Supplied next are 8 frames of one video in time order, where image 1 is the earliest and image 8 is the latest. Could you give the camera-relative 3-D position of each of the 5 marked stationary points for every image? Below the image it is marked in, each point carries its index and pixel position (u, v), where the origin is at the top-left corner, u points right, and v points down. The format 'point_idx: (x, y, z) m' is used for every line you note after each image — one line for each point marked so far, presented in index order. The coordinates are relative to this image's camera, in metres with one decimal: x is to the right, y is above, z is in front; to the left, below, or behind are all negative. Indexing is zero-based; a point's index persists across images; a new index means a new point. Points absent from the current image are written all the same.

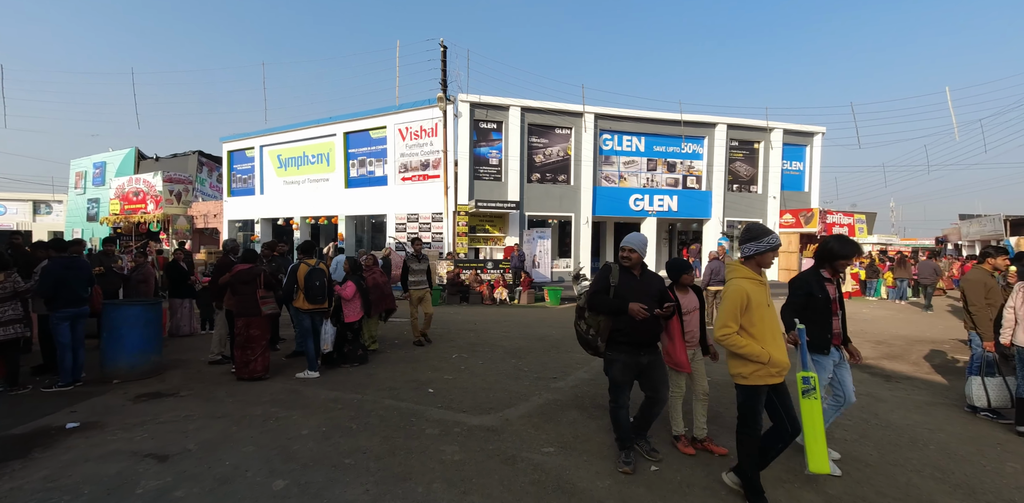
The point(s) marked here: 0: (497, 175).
0: (-0.5, +2.6, +16.2) m
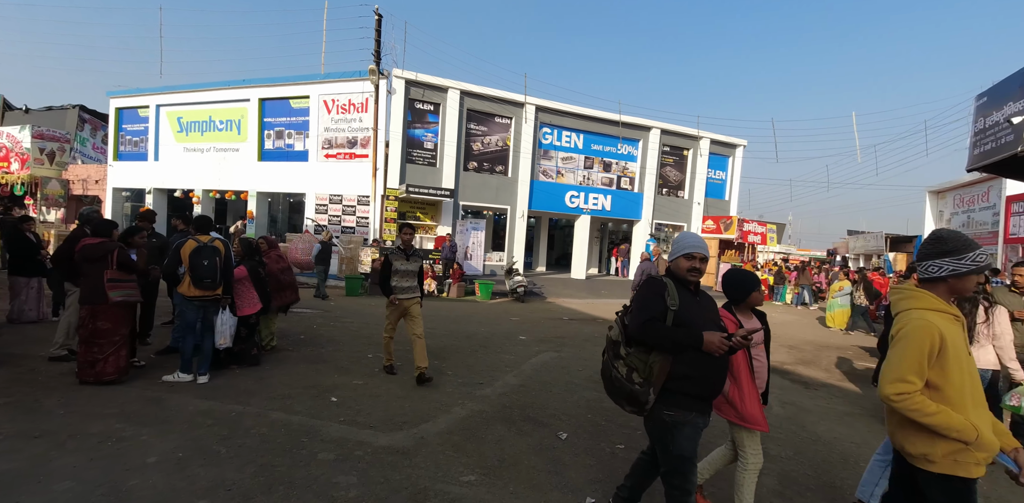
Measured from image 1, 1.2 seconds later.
0: (-2.6, +3.0, +15.3) m
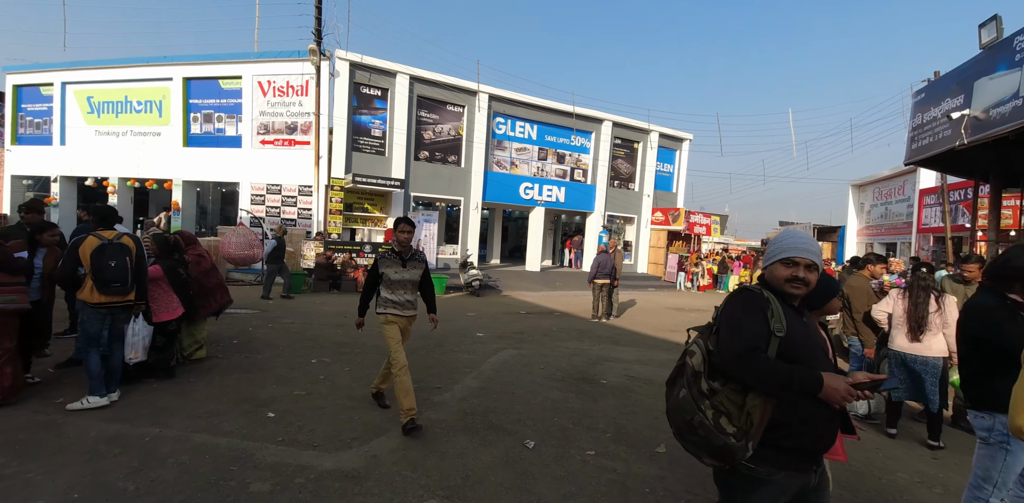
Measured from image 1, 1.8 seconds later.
0: (-4.1, +3.2, +14.5) m
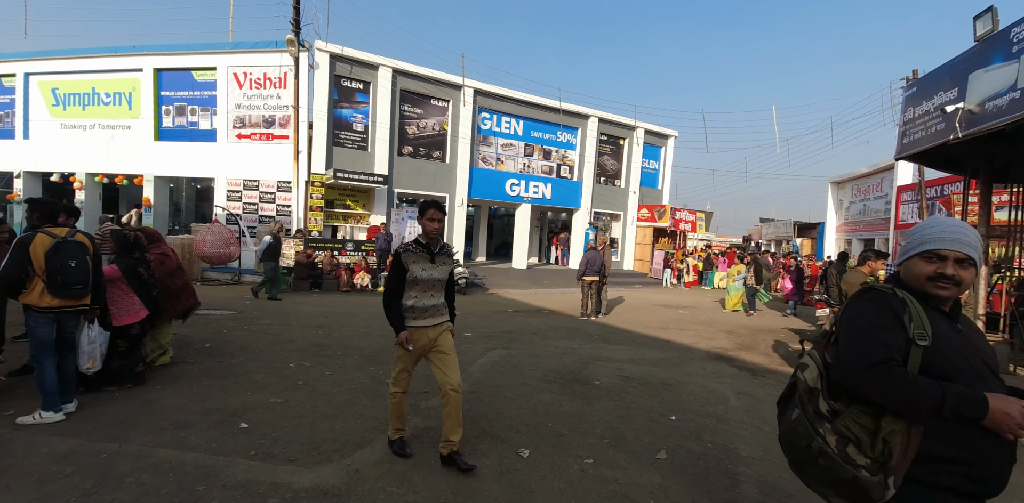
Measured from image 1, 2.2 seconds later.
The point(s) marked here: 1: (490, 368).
0: (-4.5, +3.3, +14.1) m
1: (-0.3, -1.4, +5.6) m
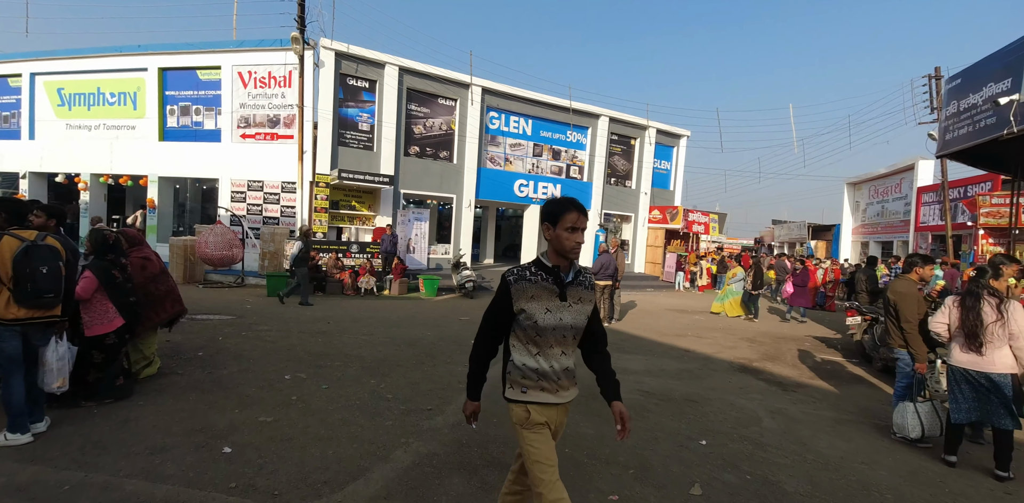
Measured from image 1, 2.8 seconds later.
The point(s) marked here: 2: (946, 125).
0: (-4.2, +3.2, +13.8) m
1: (-0.1, -1.4, +5.2) m
2: (+6.2, +1.8, +6.7) m
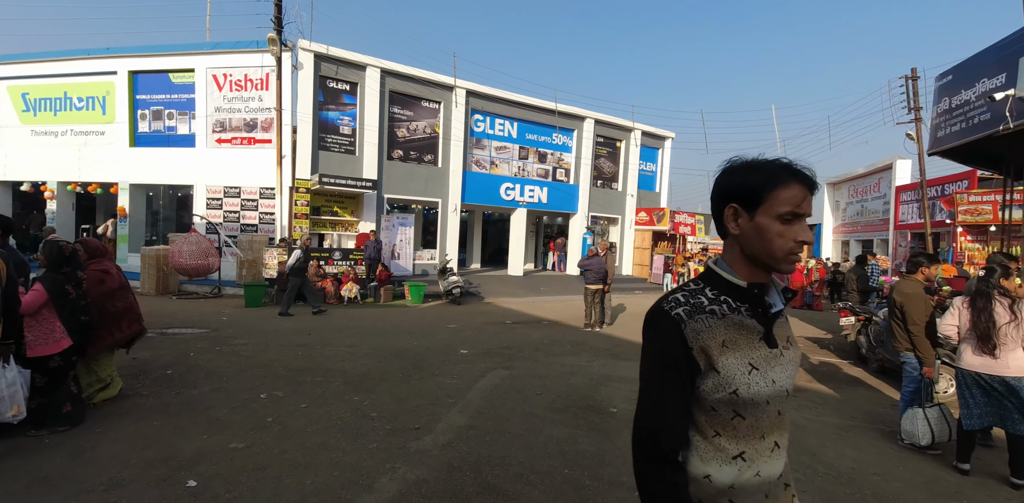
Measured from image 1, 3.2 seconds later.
0: (-4.6, +3.0, +13.5) m
1: (-0.2, -1.5, +5.0) m
2: (+6.0, +1.8, +6.7) m
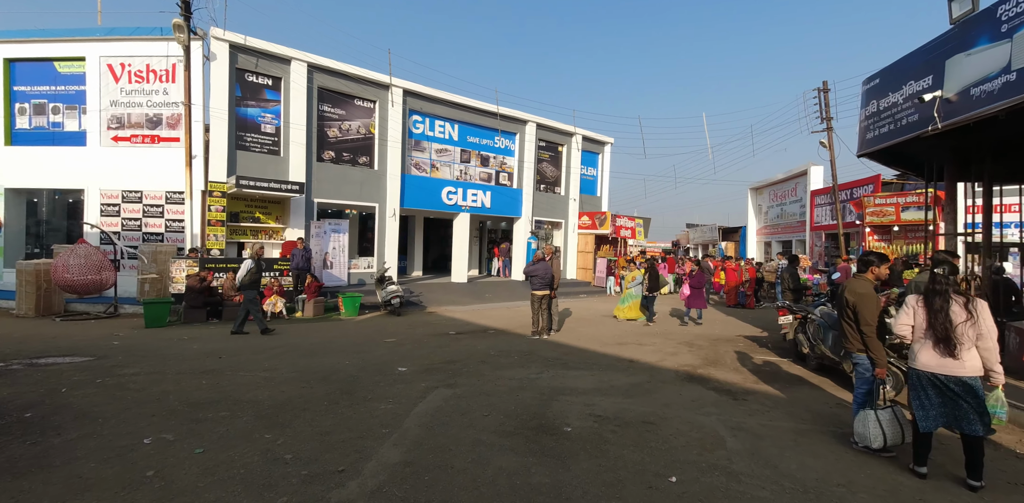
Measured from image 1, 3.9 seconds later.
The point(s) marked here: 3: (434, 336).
0: (-6.2, +2.7, +12.4) m
1: (-0.7, -1.6, +4.4) m
2: (+5.1, +1.8, +6.9) m
3: (-1.5, -1.6, +9.0) m
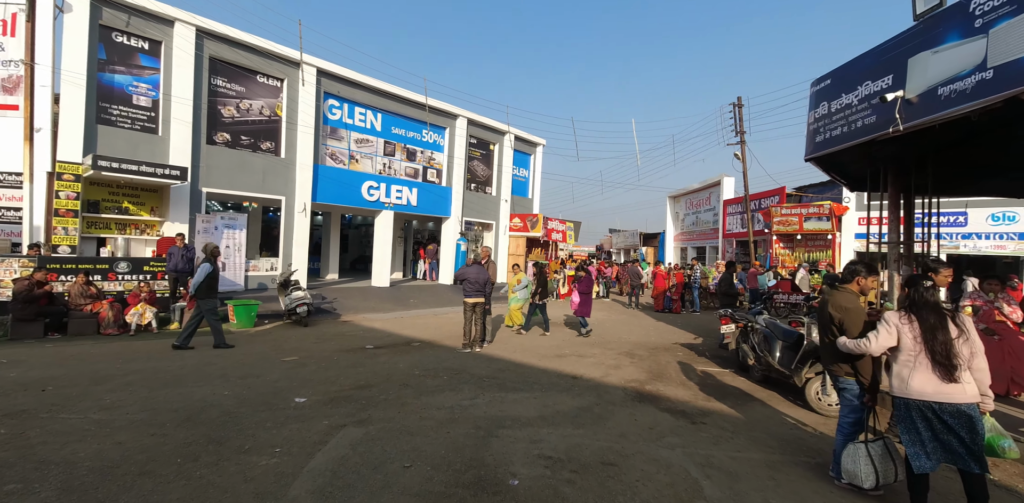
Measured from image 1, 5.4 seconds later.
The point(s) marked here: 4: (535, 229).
0: (-7.8, +2.8, +10.3) m
1: (-1.2, -1.6, +3.3) m
2: (+4.2, +1.7, +6.6) m
3: (-2.7, -1.6, +7.7) m
4: (+1.0, +0.9, +19.6) m
